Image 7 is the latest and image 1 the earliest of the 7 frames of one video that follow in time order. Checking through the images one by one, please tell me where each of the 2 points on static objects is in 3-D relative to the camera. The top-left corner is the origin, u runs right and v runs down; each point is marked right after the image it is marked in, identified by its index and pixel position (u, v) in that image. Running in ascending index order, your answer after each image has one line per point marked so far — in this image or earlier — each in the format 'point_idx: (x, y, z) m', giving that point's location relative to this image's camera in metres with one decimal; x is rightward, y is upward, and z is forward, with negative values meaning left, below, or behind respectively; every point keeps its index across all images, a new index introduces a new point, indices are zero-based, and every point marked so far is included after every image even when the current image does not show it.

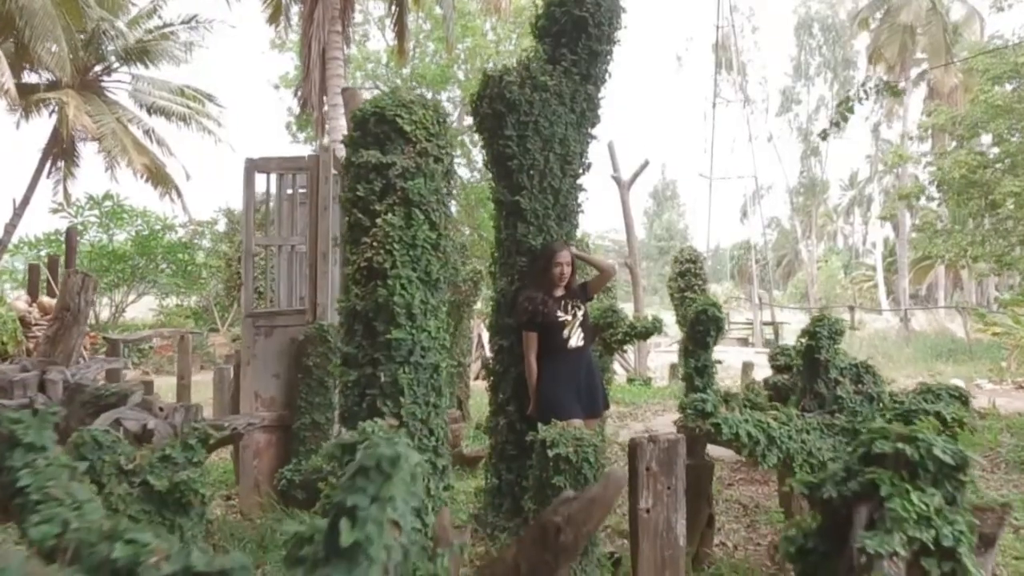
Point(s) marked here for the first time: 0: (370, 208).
0: (-0.5, +0.3, +3.8) m
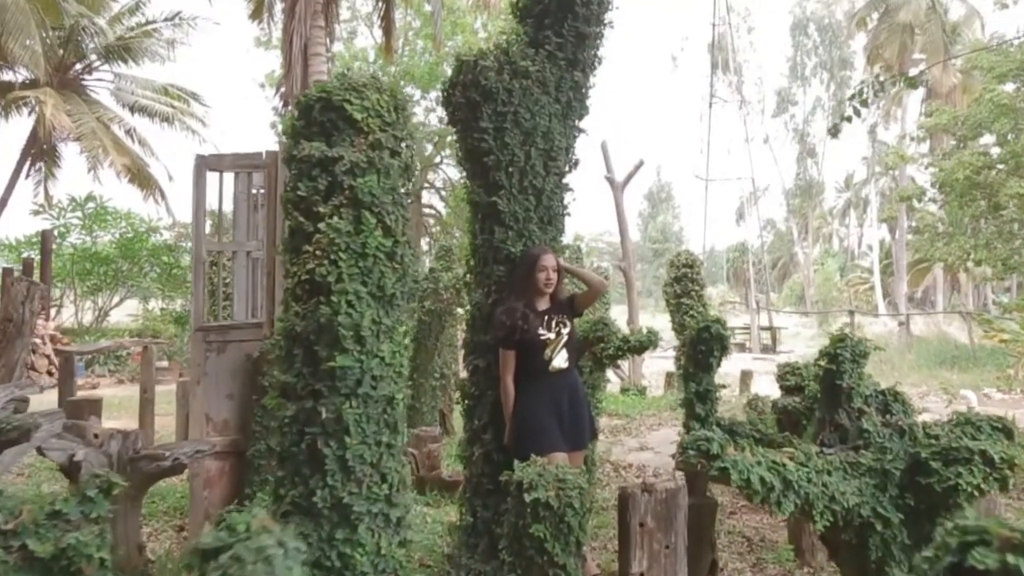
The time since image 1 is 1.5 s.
0: (-0.6, +0.2, +3.2) m
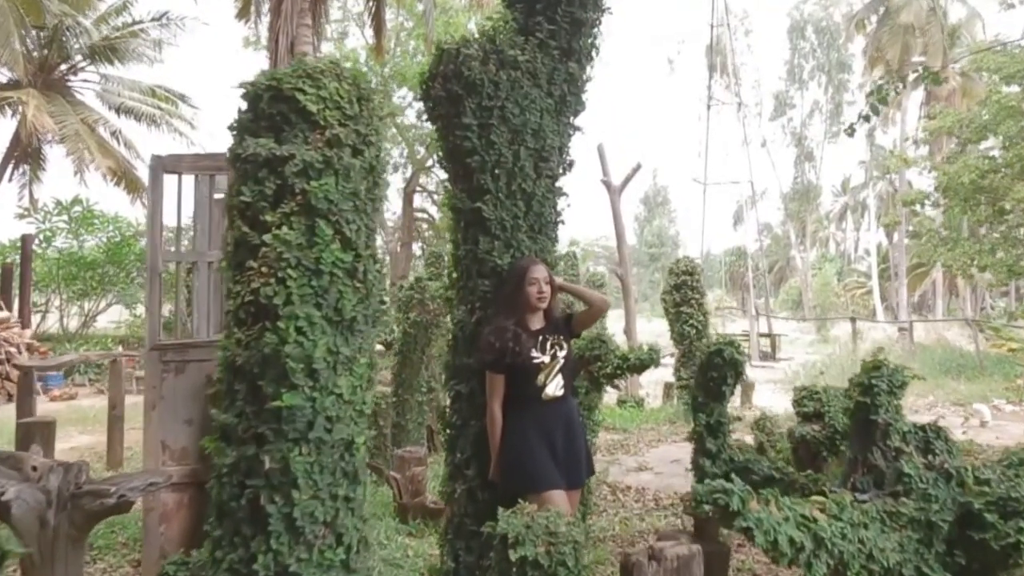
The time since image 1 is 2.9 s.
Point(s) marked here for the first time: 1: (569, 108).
0: (-0.6, +0.2, +2.7) m
1: (+0.2, +0.7, +4.3) m
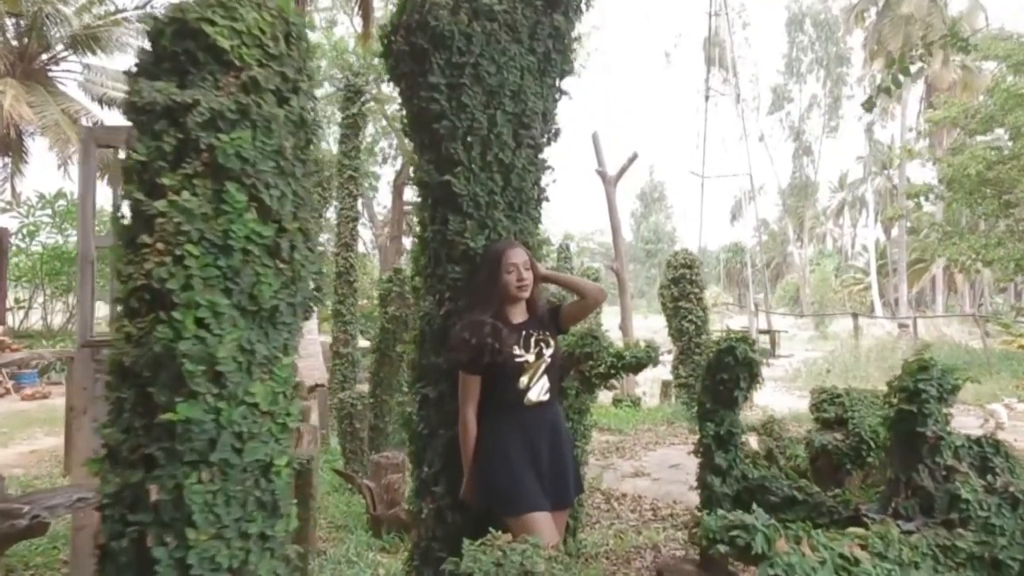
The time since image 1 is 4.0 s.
0: (-0.7, +0.2, +2.2) m
1: (+0.1, +0.7, +3.7) m
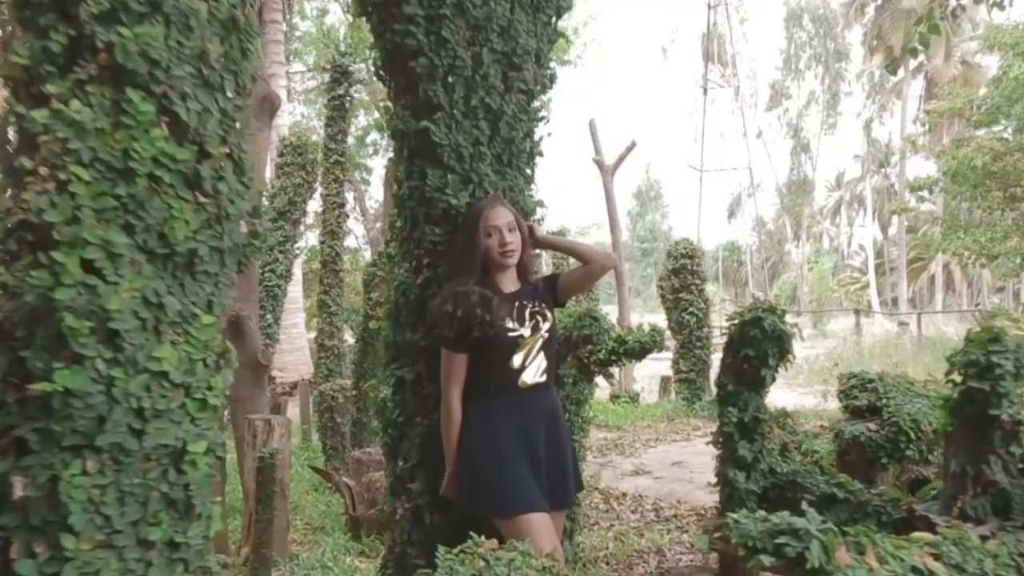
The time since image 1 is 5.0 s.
0: (-0.7, +0.3, +1.7) m
1: (+0.1, +0.8, +3.2) m
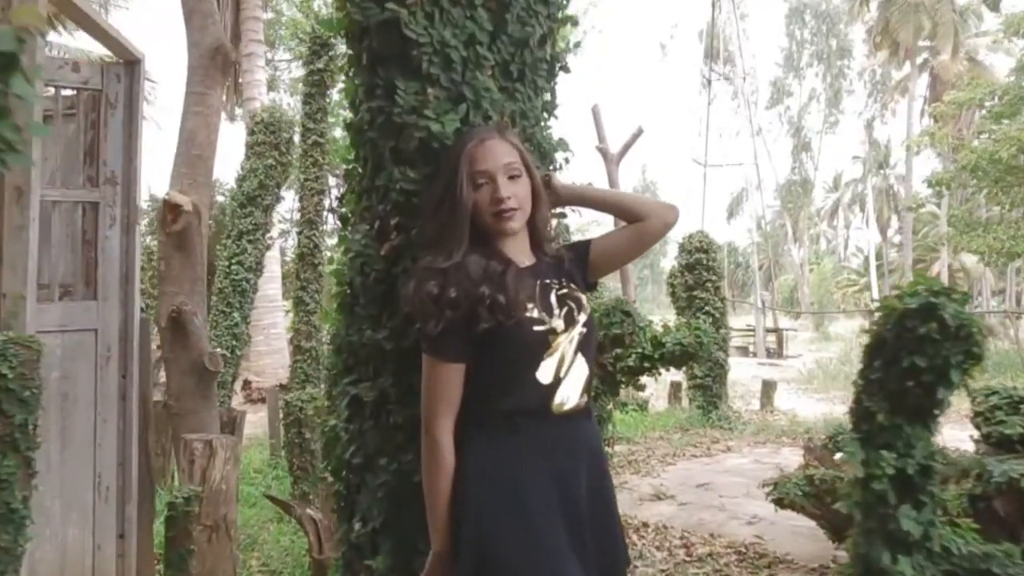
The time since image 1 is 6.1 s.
0: (-0.7, +0.4, +0.7) m
1: (+0.1, +0.9, +2.2) m
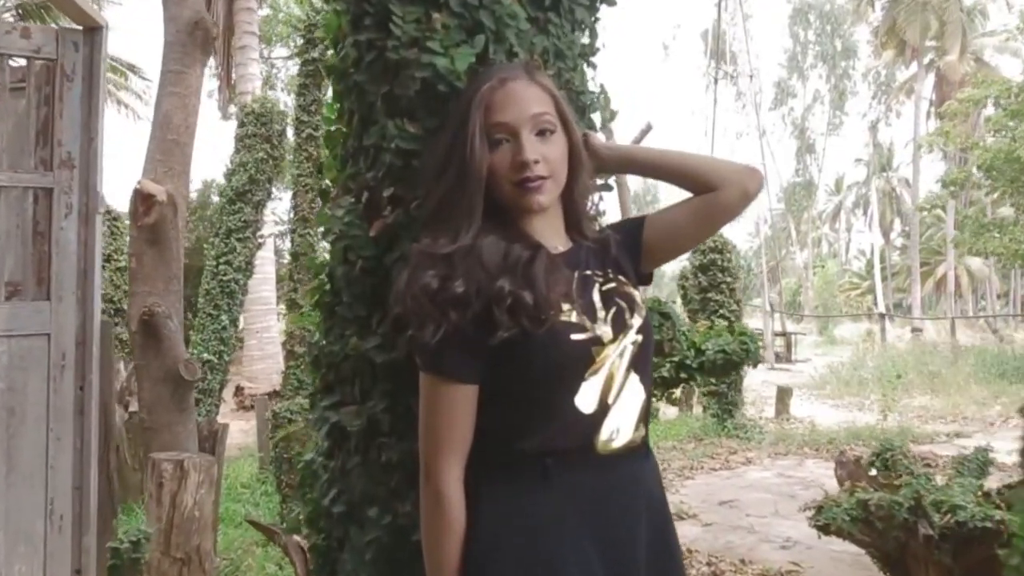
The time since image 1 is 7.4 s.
0: (-0.6, +0.4, +0.2) m
1: (+0.2, +0.9, +1.8) m
